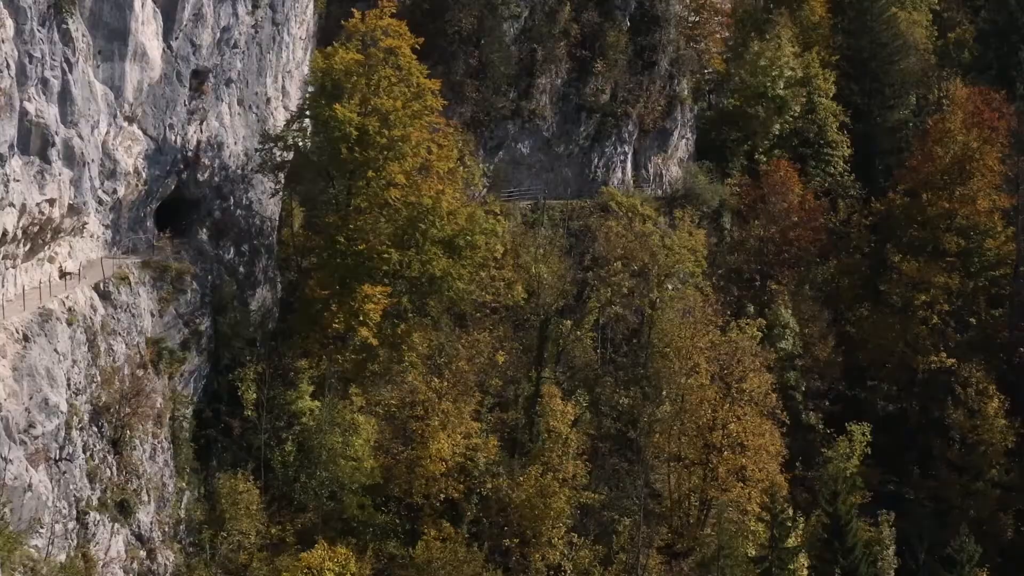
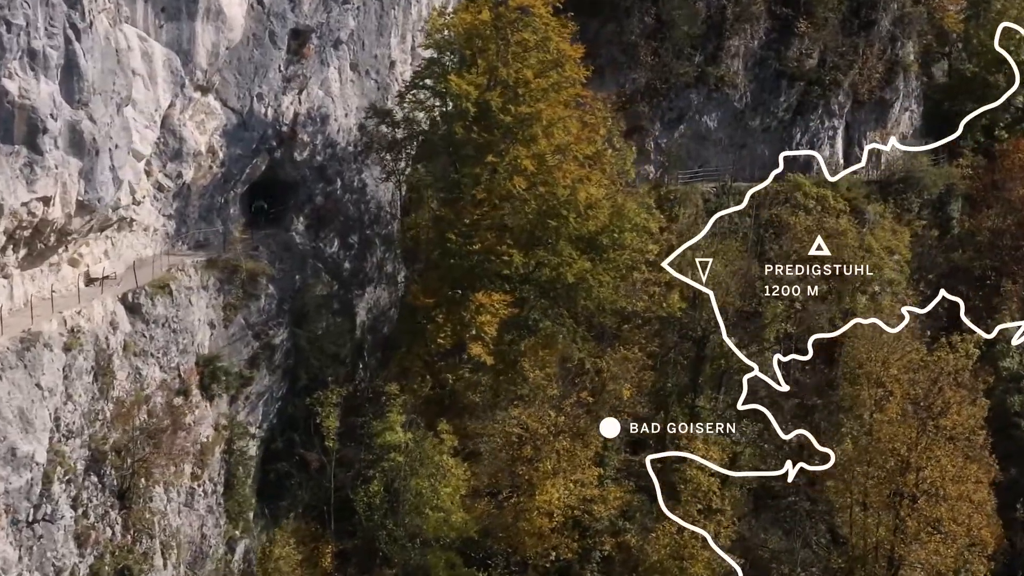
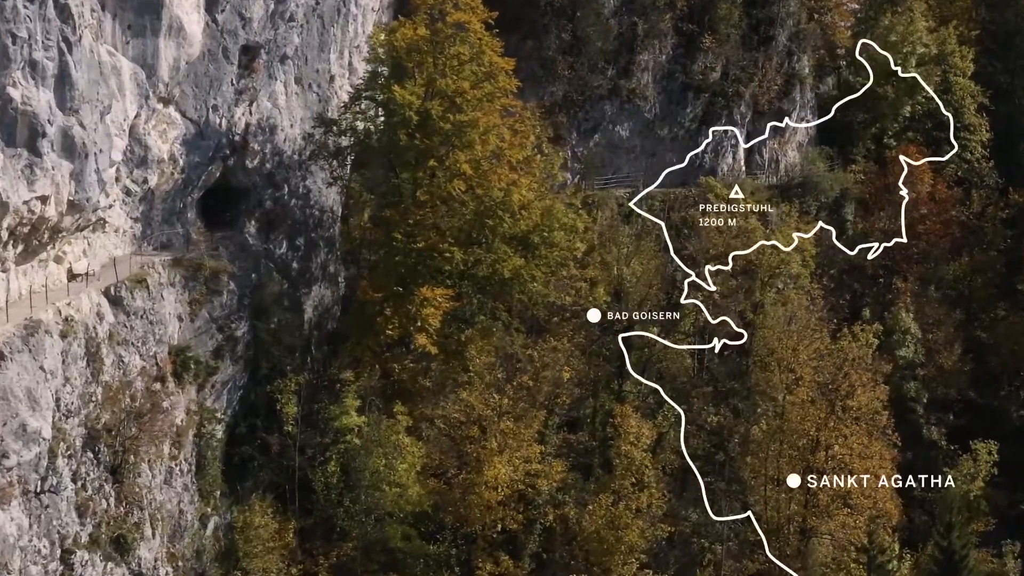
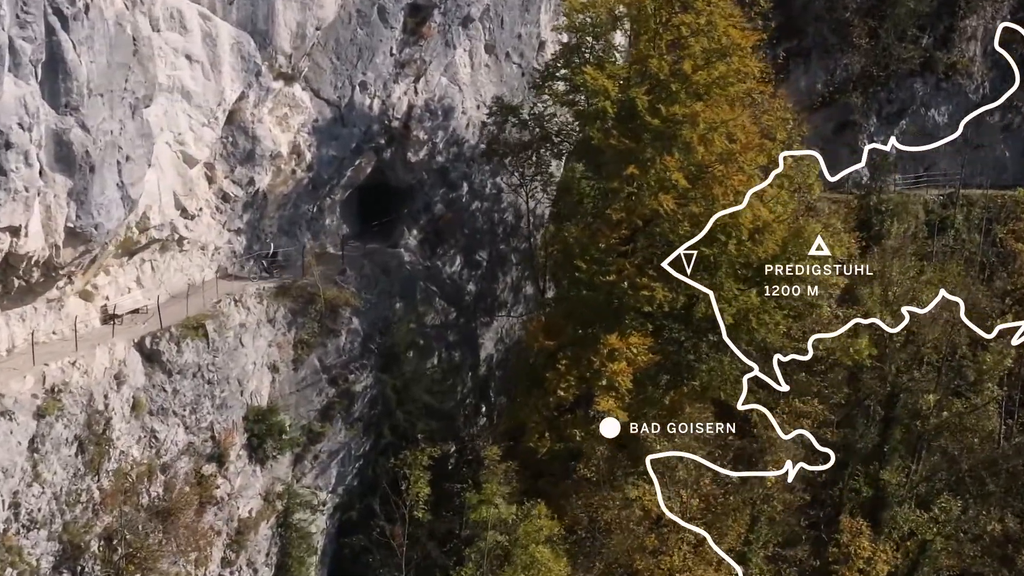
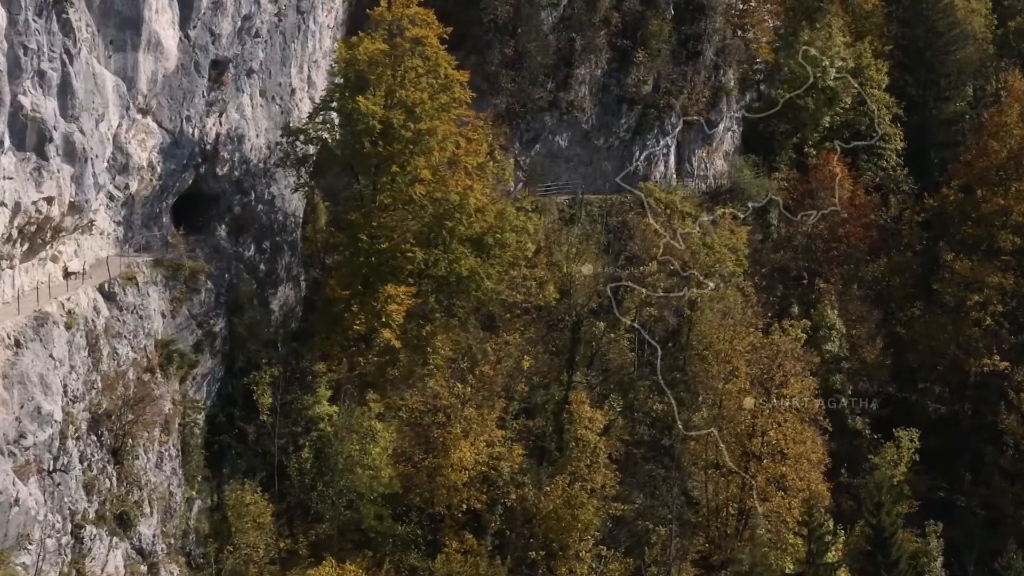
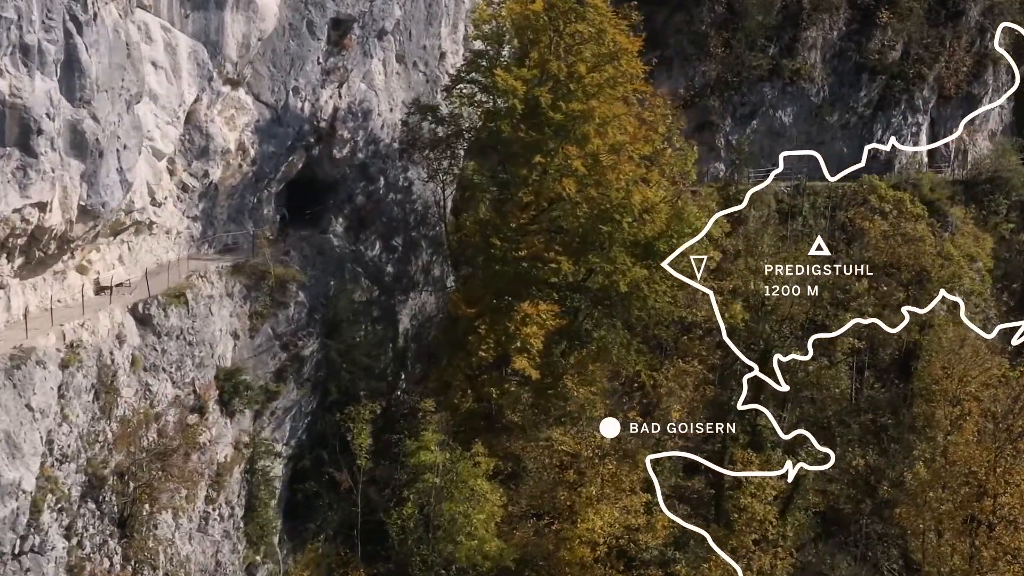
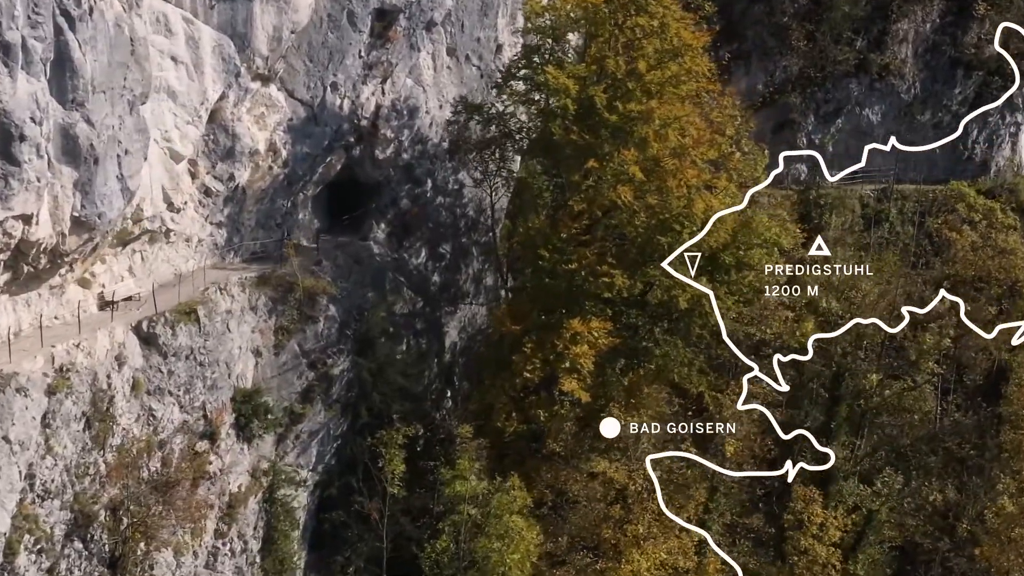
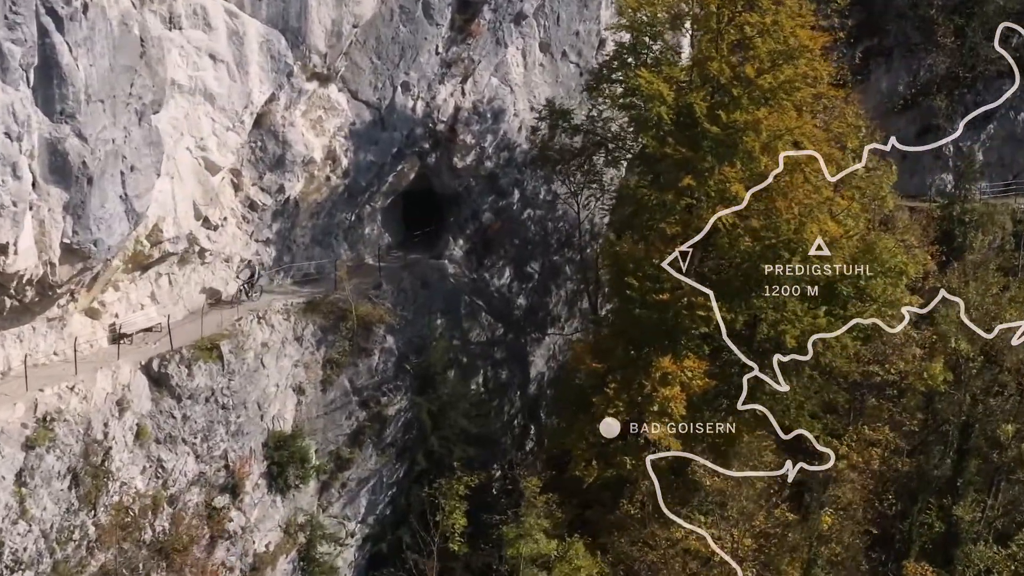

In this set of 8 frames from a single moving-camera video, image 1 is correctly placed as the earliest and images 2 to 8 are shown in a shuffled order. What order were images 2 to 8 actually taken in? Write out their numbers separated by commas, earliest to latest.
5, 3, 2, 6, 7, 4, 8
